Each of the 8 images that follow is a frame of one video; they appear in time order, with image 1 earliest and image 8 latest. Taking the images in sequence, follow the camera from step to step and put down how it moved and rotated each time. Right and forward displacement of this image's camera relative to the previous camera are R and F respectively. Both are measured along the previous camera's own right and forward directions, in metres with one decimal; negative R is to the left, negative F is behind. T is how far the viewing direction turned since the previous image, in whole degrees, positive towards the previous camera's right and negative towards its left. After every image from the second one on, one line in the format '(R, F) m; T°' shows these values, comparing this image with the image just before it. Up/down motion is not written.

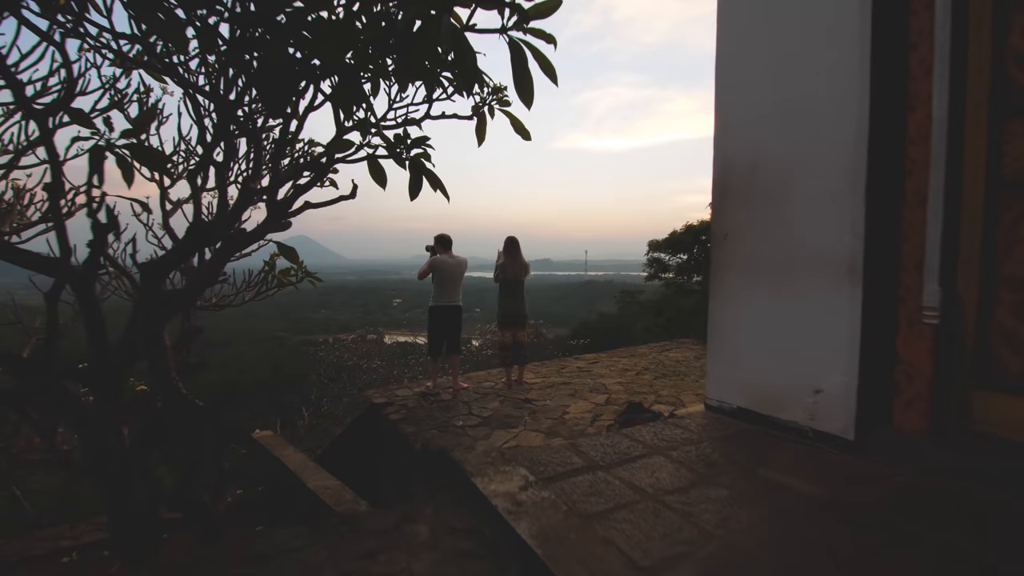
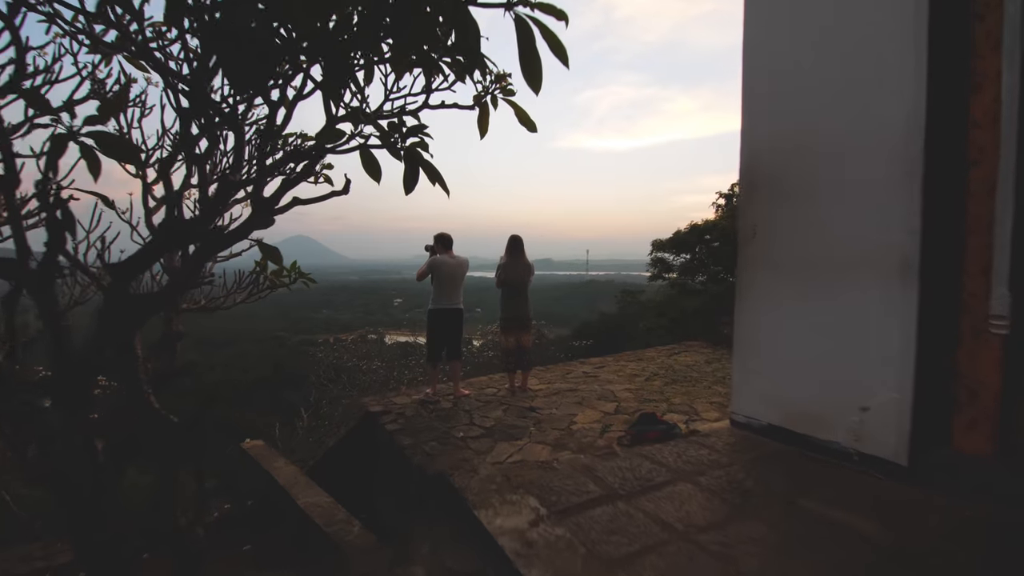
(0.0, +0.2) m; 0°
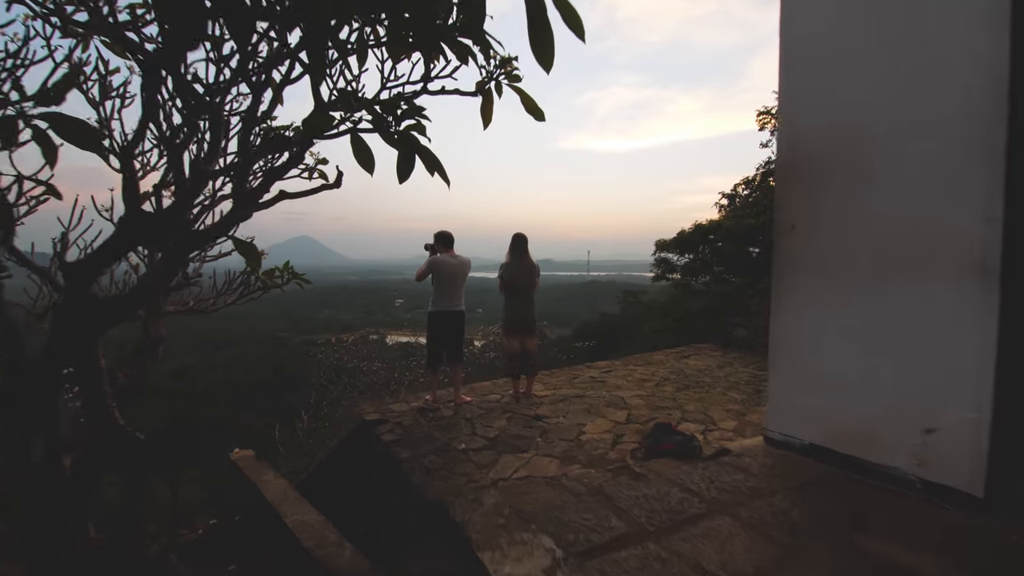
(0.0, +0.3) m; 0°
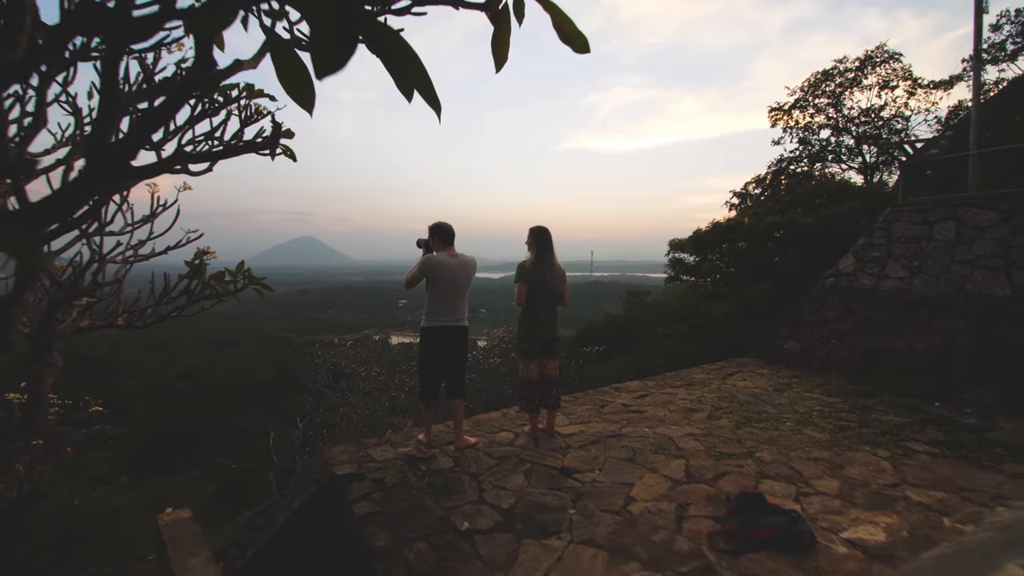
(-0.1, +1.0) m; 0°
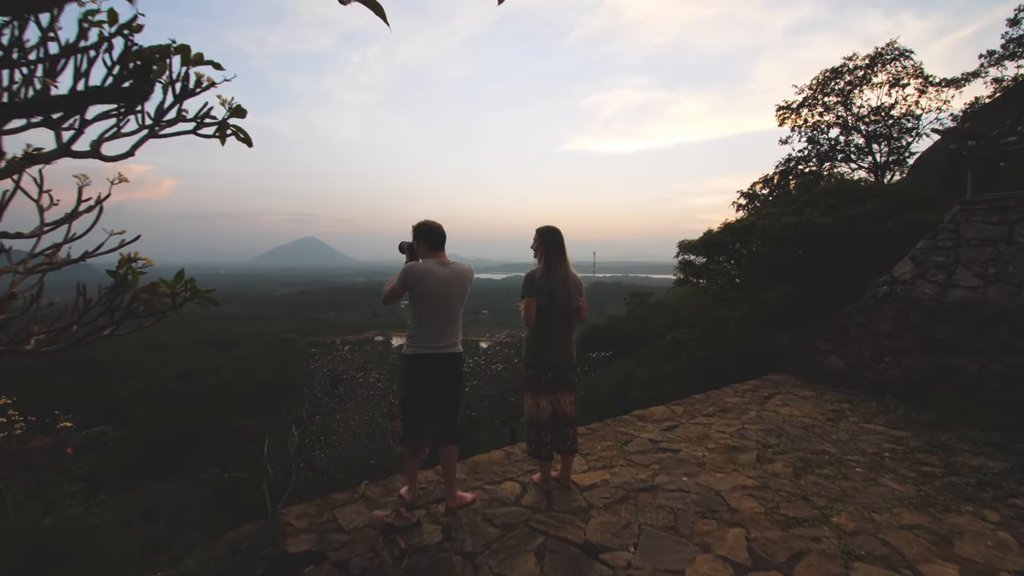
(0.0, +0.7) m; 0°
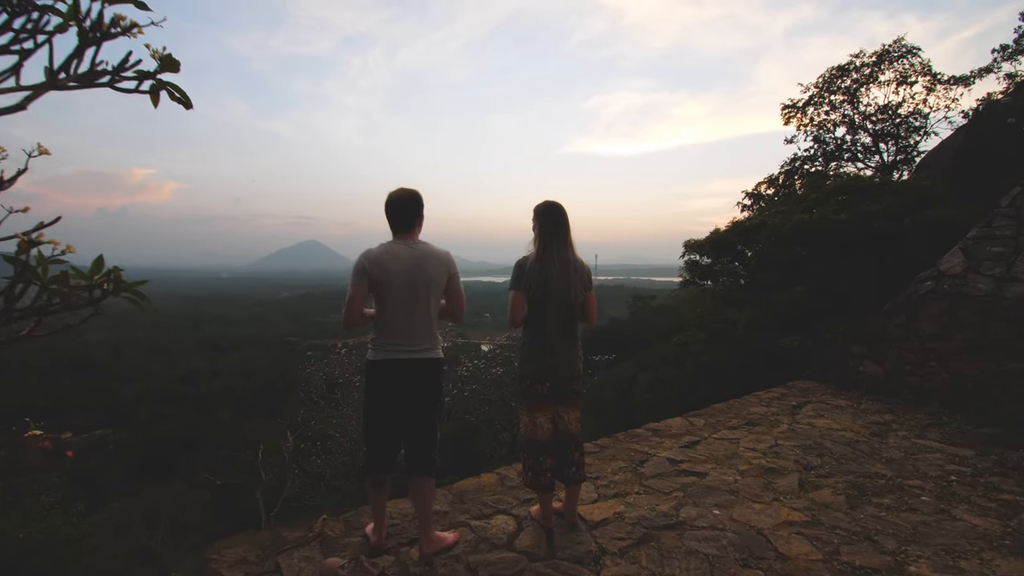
(0.0, +0.5) m; 0°
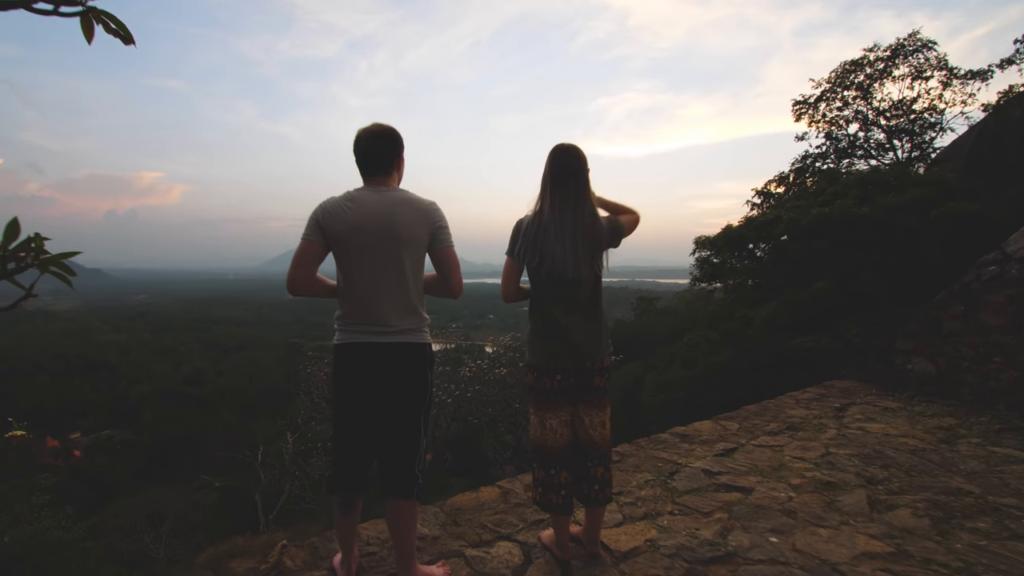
(0.0, +0.5) m; -1°
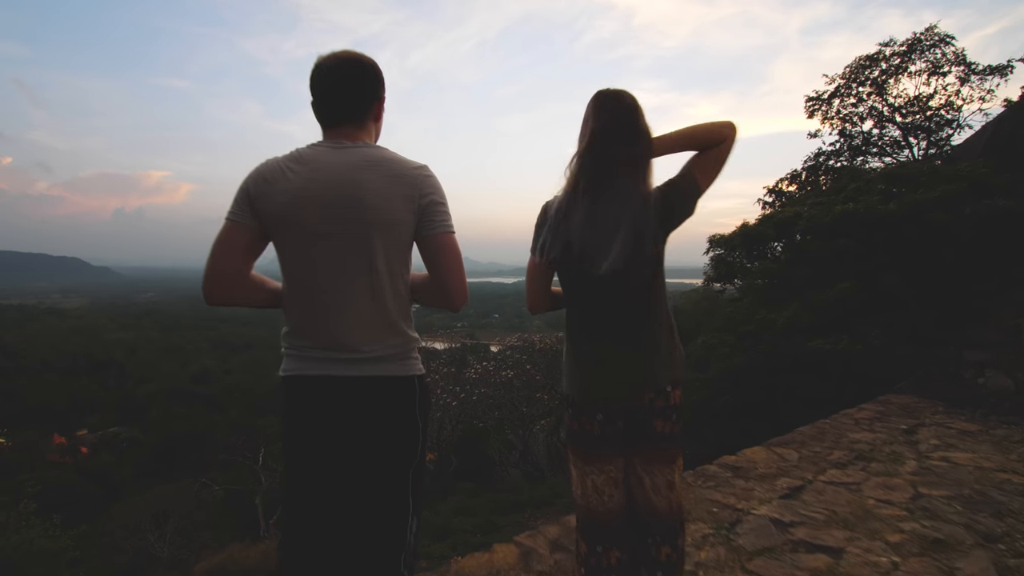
(-0.1, +0.5) m; -1°
